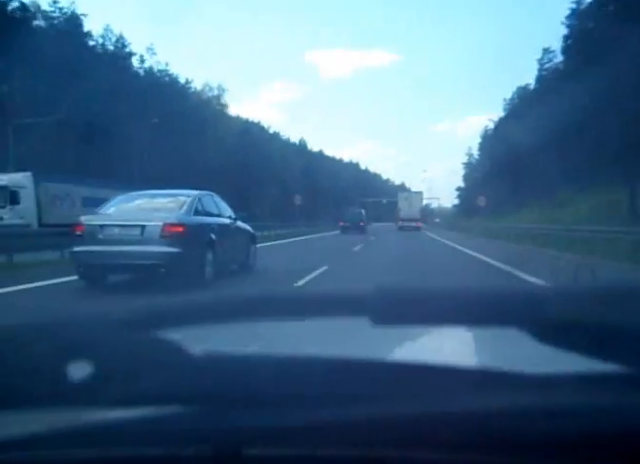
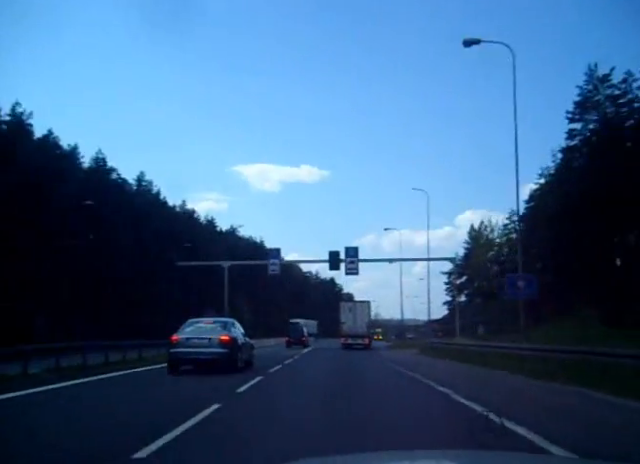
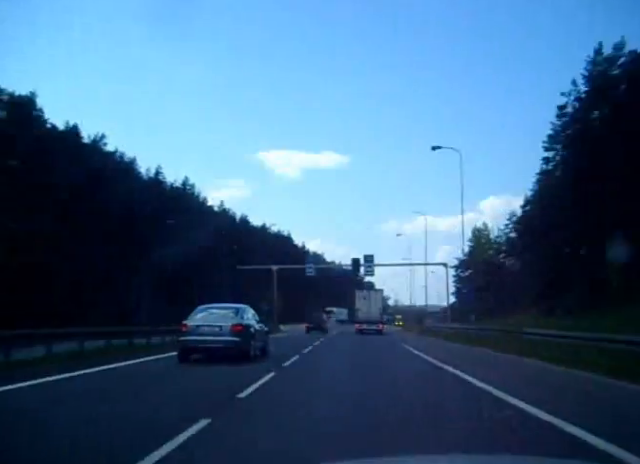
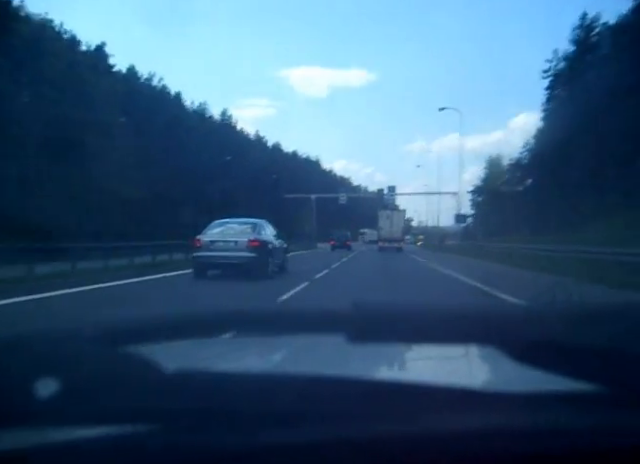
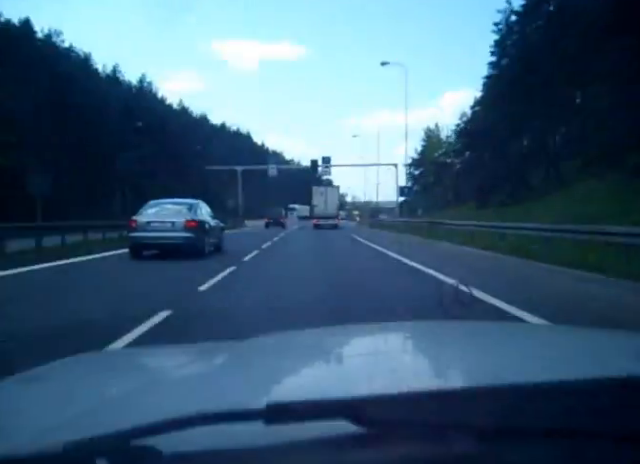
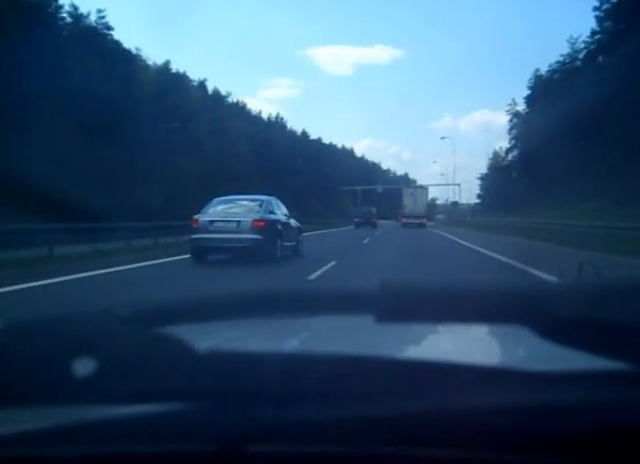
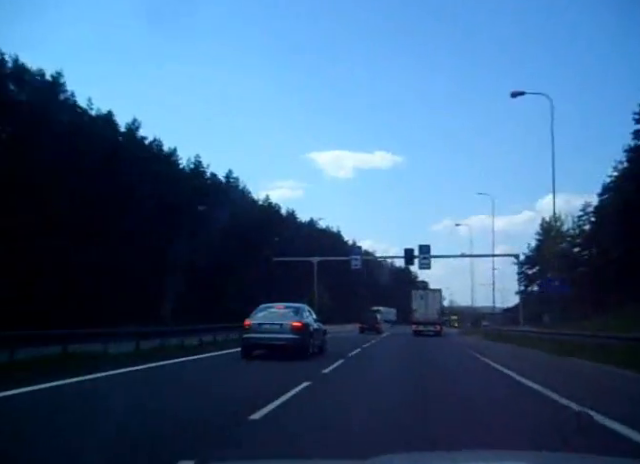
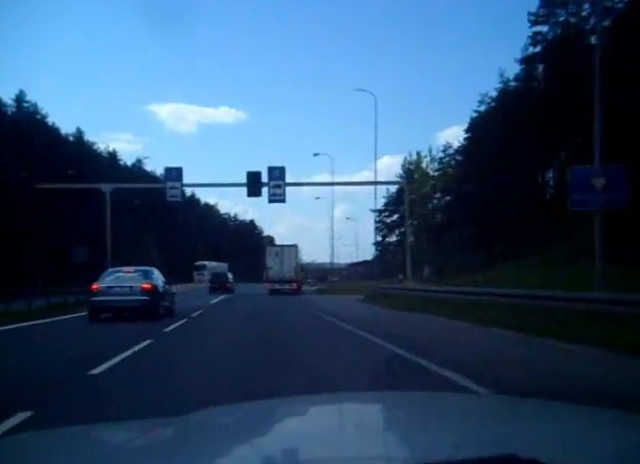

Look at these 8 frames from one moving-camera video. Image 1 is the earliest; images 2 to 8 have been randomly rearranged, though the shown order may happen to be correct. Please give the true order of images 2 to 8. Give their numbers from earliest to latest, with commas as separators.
6, 4, 5, 3, 7, 2, 8
